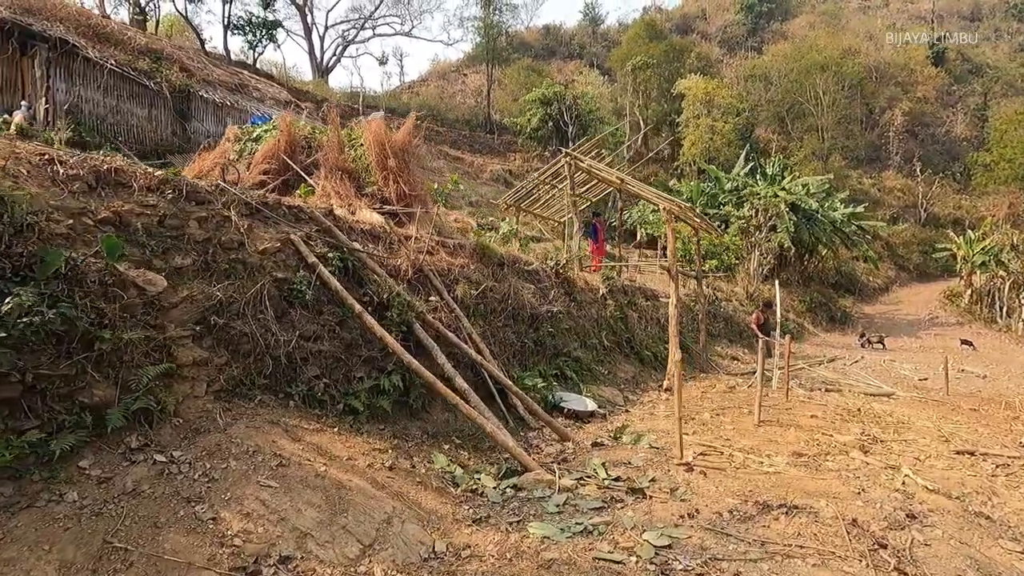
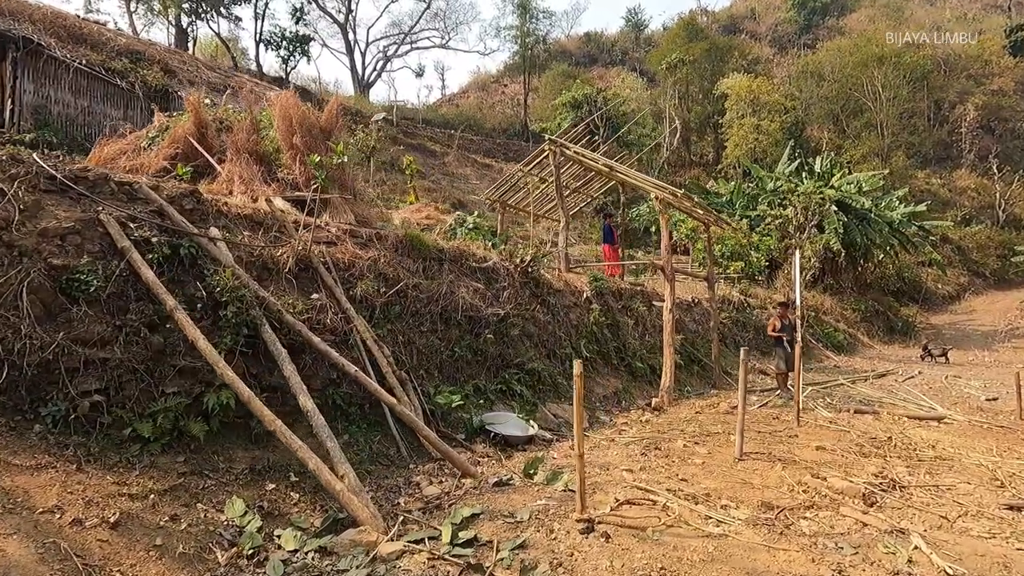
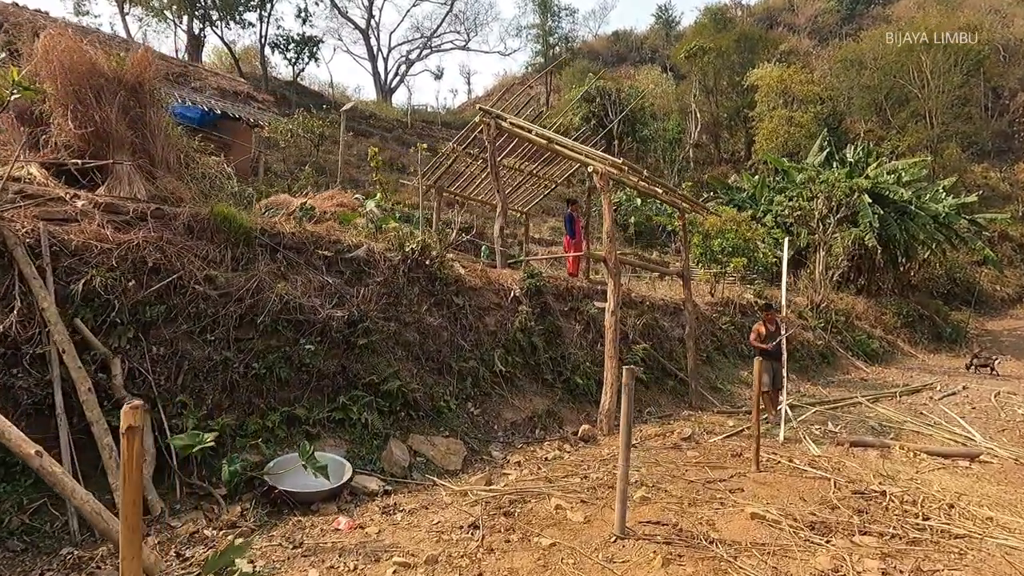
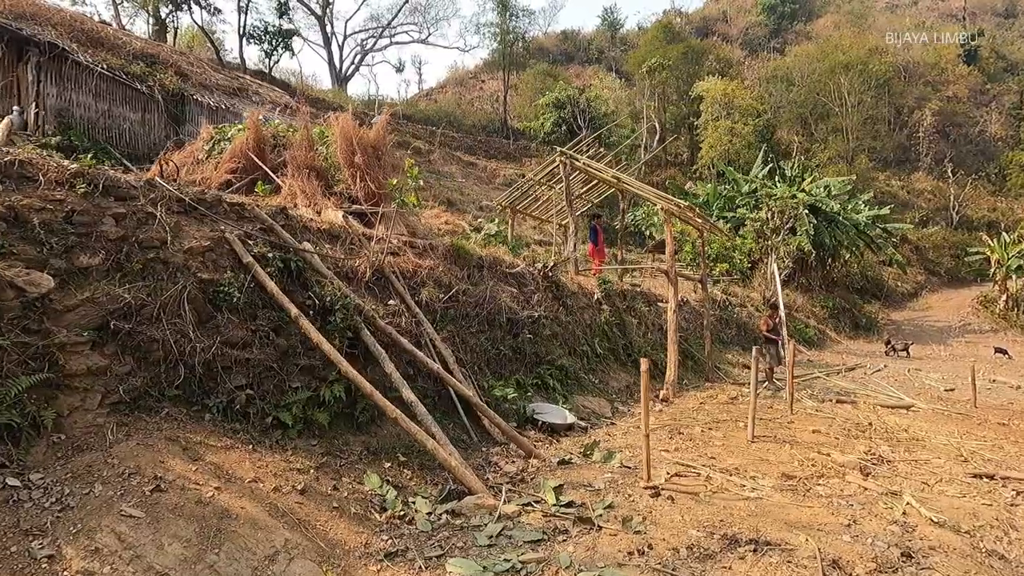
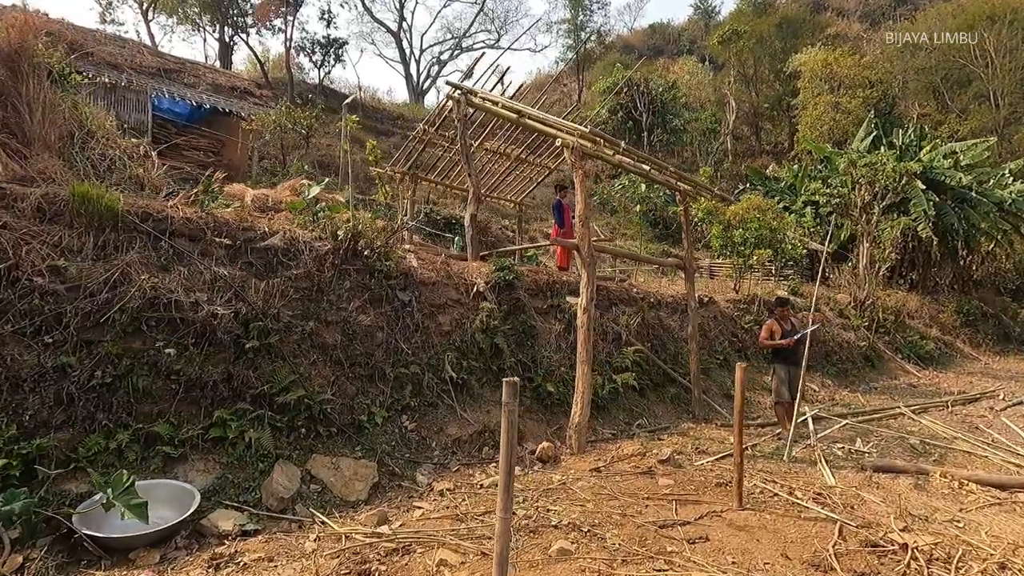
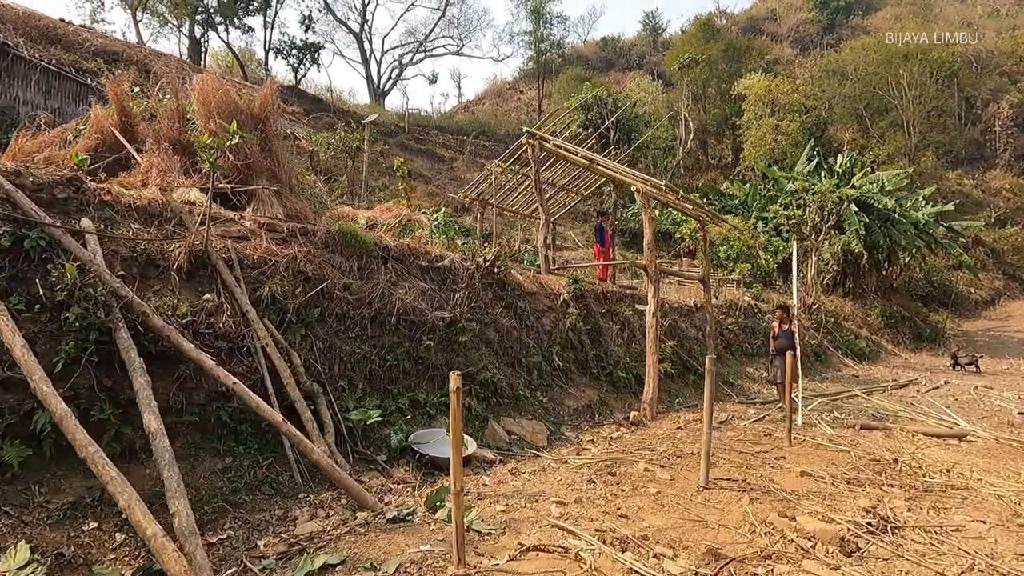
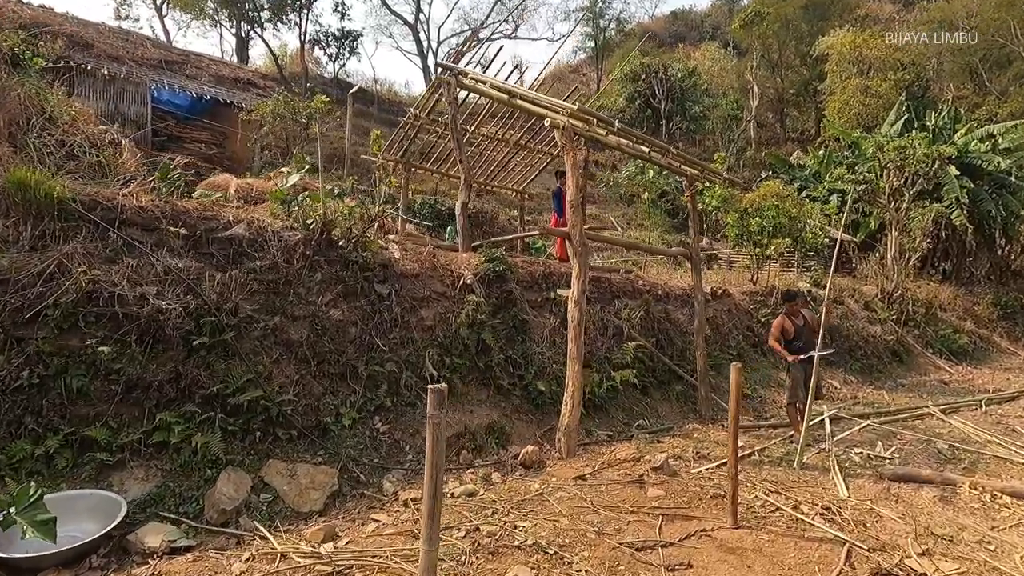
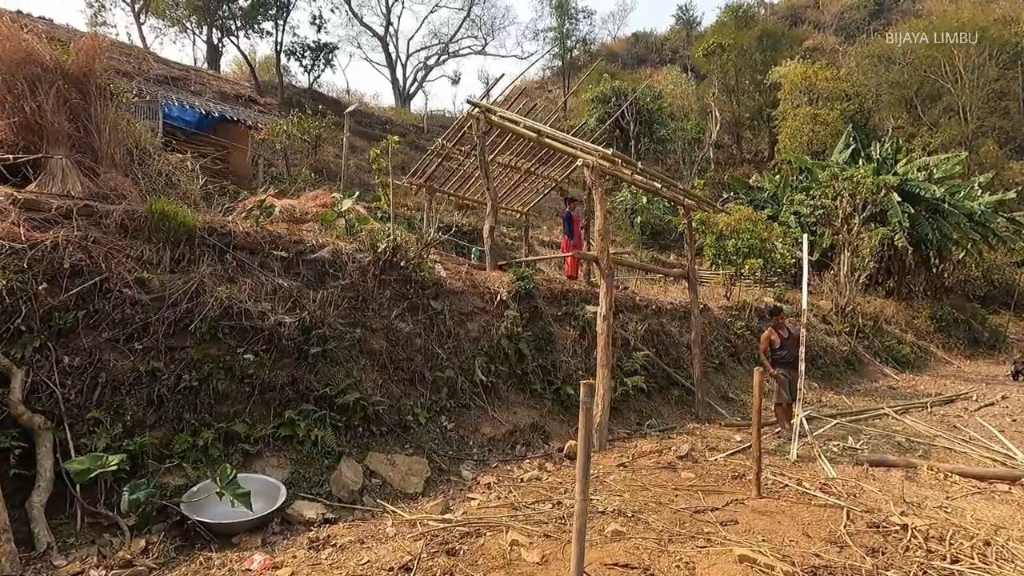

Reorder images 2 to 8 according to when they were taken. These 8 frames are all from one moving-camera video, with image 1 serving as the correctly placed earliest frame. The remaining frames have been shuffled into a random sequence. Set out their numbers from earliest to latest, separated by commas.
4, 2, 6, 3, 8, 5, 7
